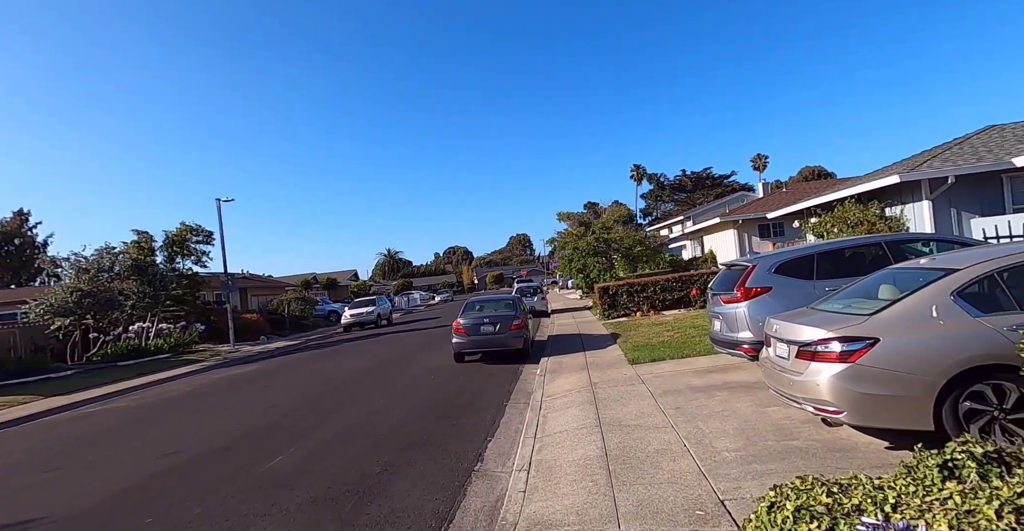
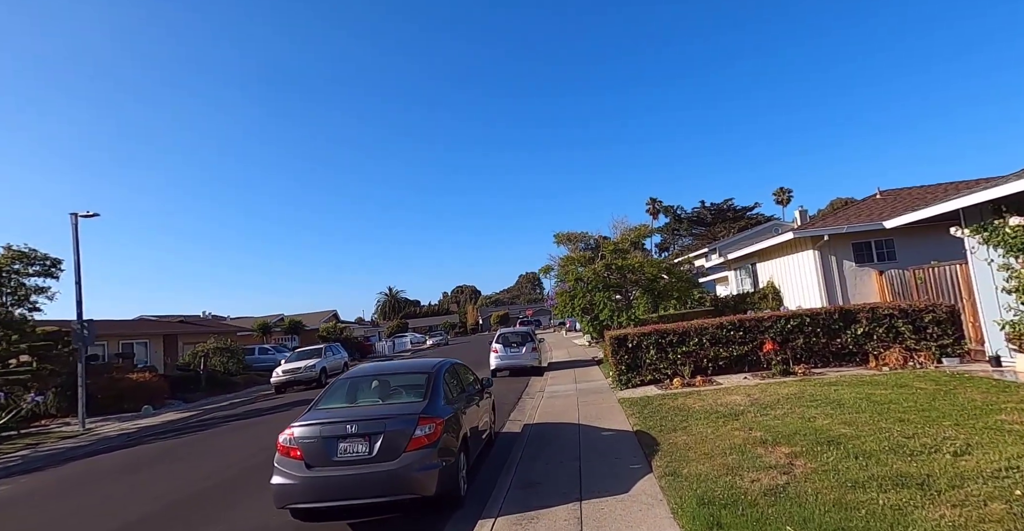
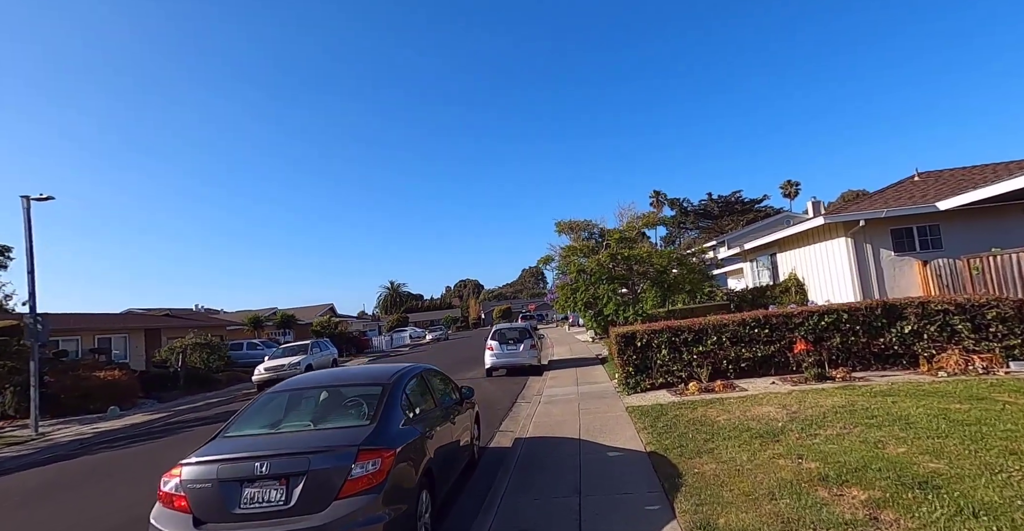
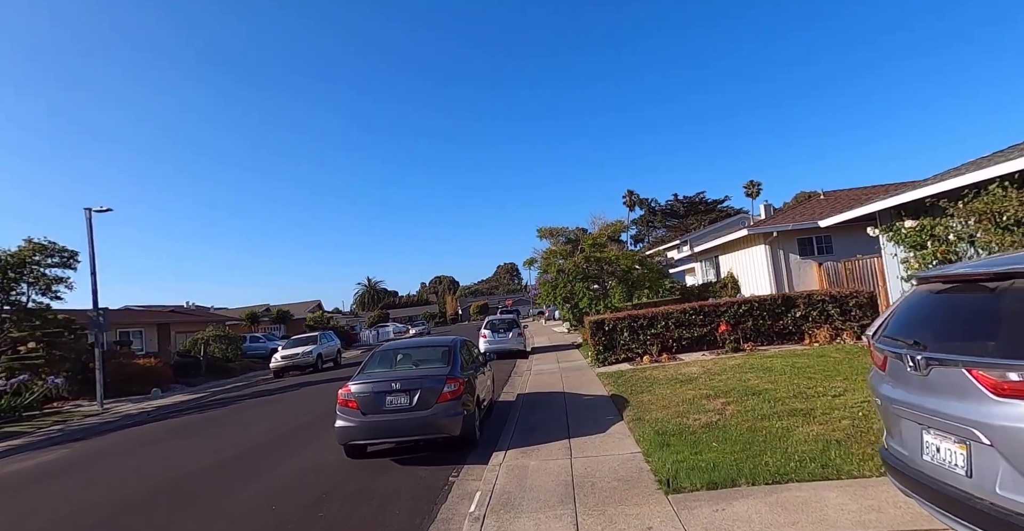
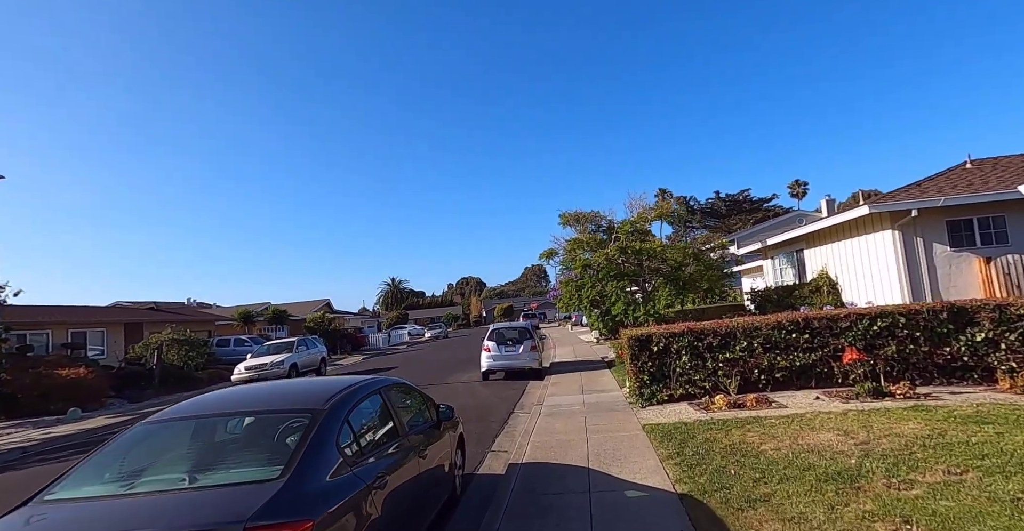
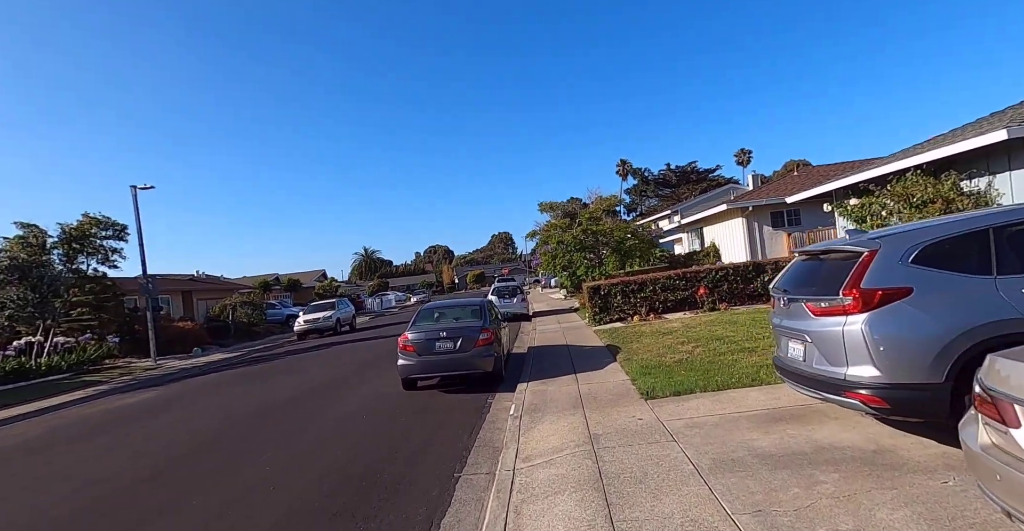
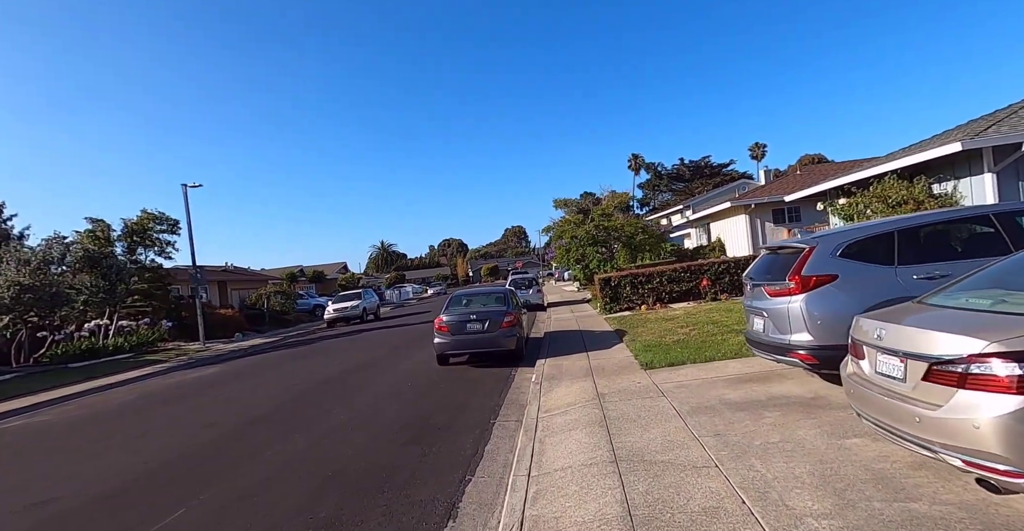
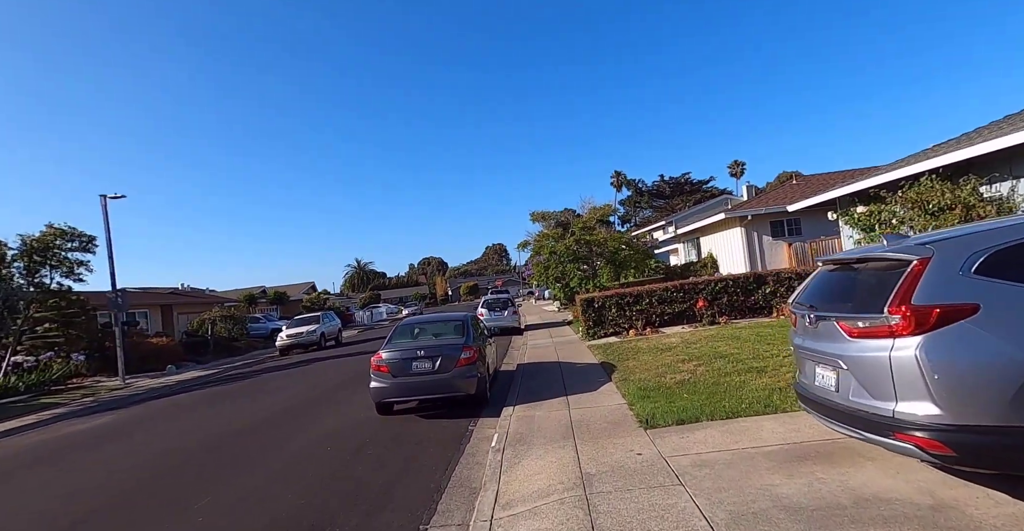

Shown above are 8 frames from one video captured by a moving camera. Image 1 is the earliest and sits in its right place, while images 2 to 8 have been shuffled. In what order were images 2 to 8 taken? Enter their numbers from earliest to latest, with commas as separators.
7, 6, 8, 4, 2, 3, 5
